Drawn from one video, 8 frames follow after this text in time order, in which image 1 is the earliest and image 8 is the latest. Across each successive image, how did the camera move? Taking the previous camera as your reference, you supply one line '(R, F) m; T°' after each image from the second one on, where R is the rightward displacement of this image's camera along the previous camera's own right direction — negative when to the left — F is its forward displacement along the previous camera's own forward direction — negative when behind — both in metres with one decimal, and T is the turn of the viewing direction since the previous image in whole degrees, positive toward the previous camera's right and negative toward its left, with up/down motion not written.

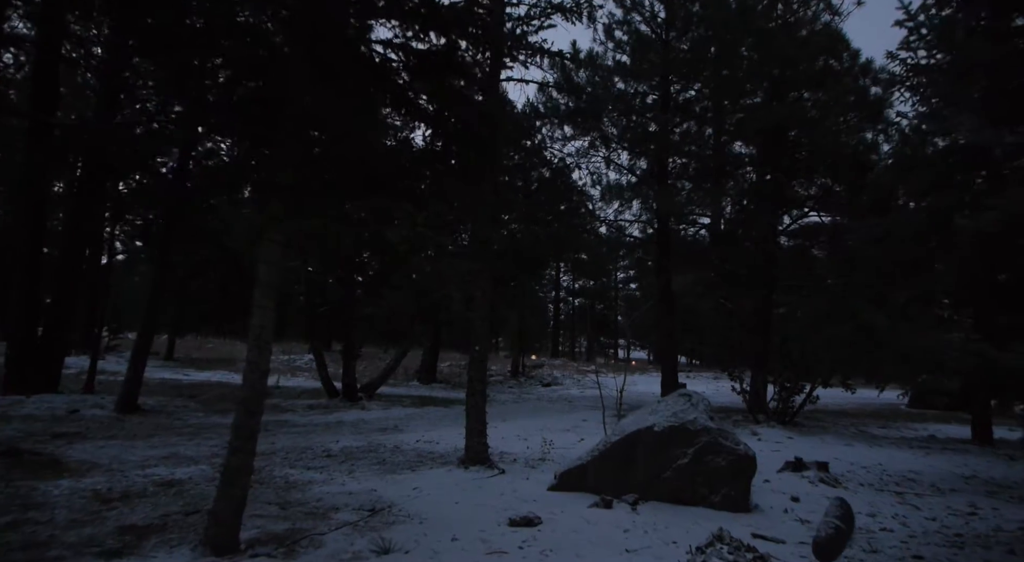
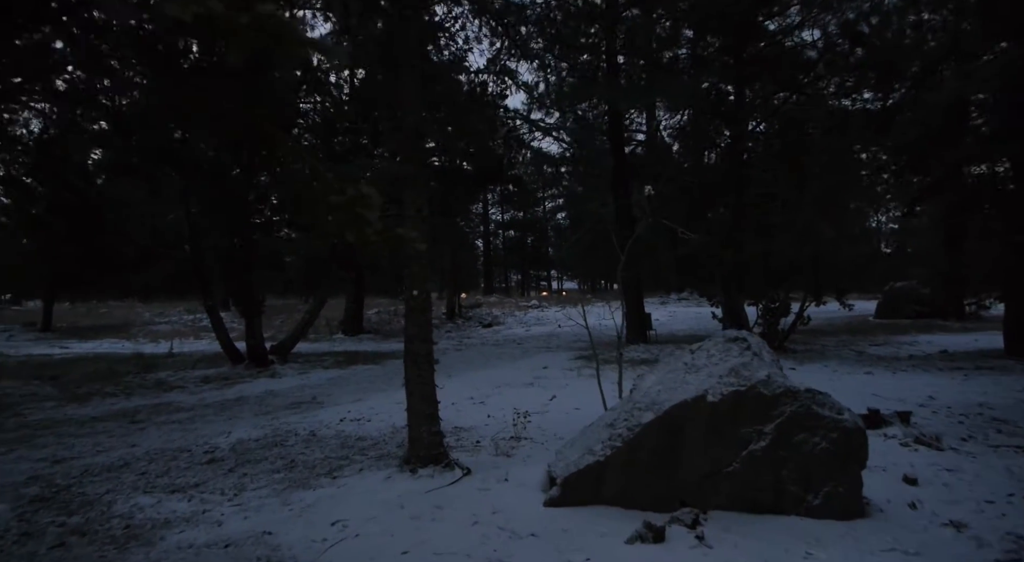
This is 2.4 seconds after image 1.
(-0.2, +2.4) m; +6°
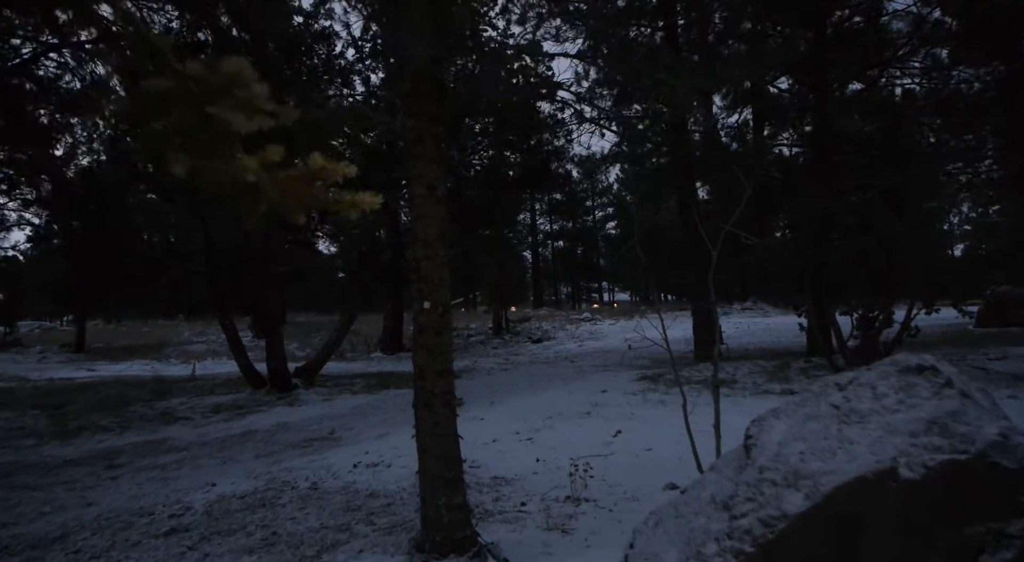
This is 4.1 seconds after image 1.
(0.0, +1.5) m; -4°
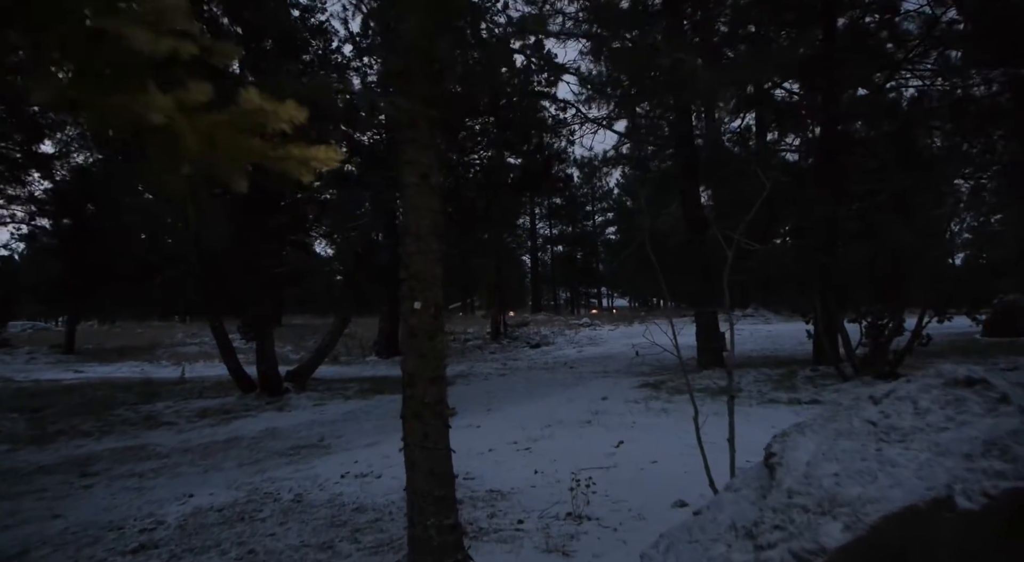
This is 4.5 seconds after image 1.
(0.0, +0.3) m; 0°
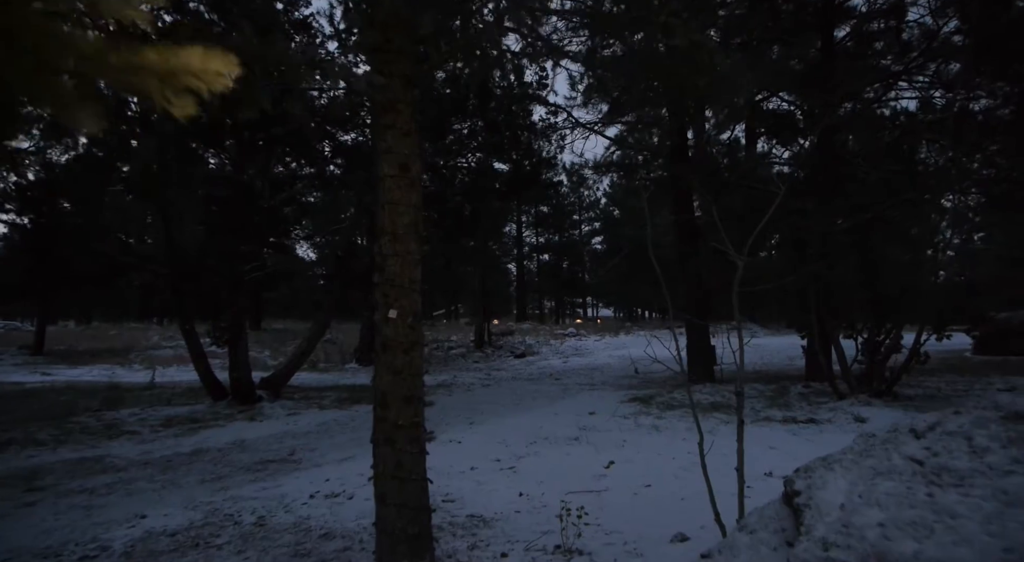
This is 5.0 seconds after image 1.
(0.0, +0.4) m; +1°
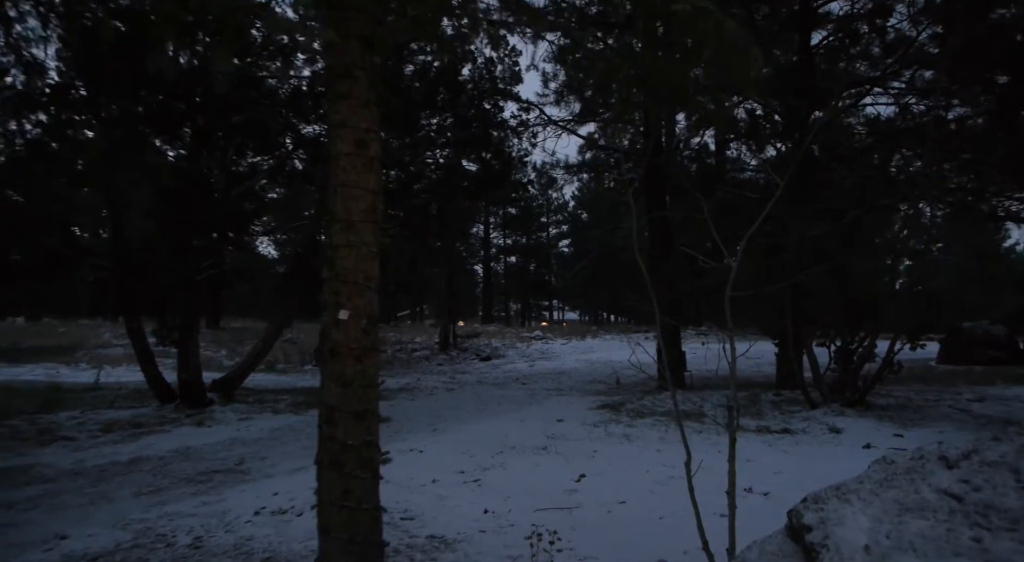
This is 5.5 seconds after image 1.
(0.0, +0.4) m; +3°
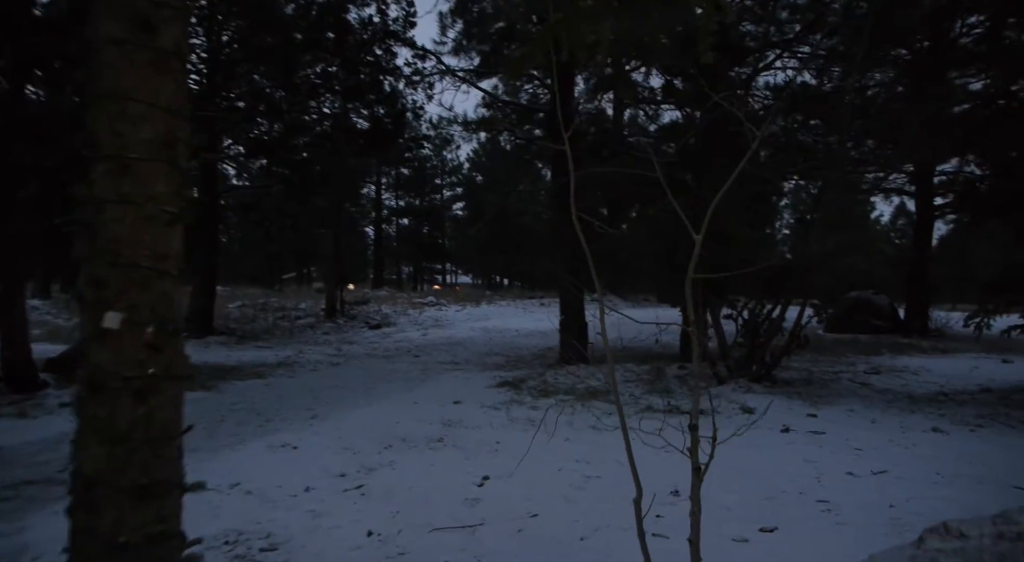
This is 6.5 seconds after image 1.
(0.0, +0.9) m; +10°
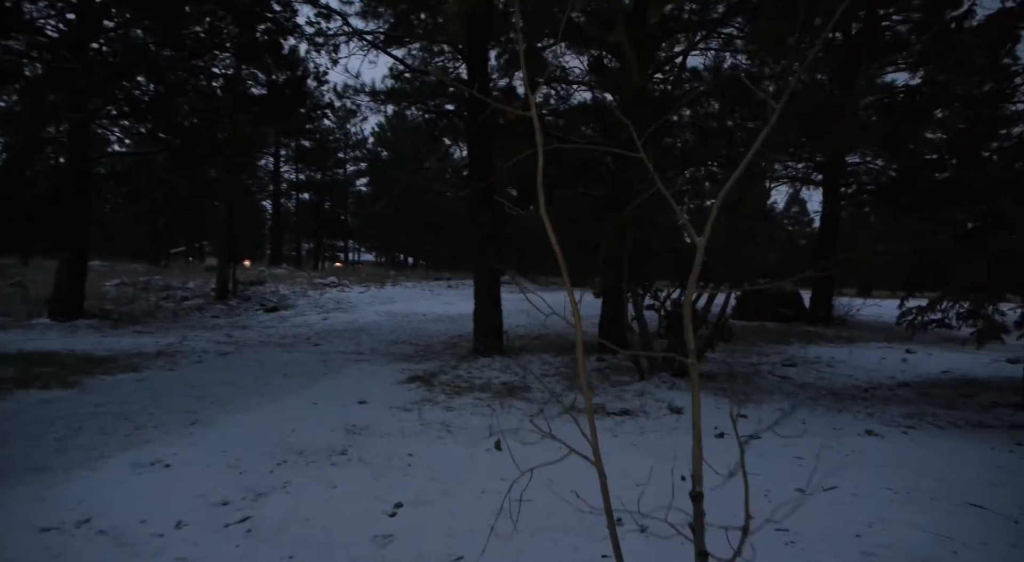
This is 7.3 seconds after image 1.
(-0.1, +0.7) m; +9°
